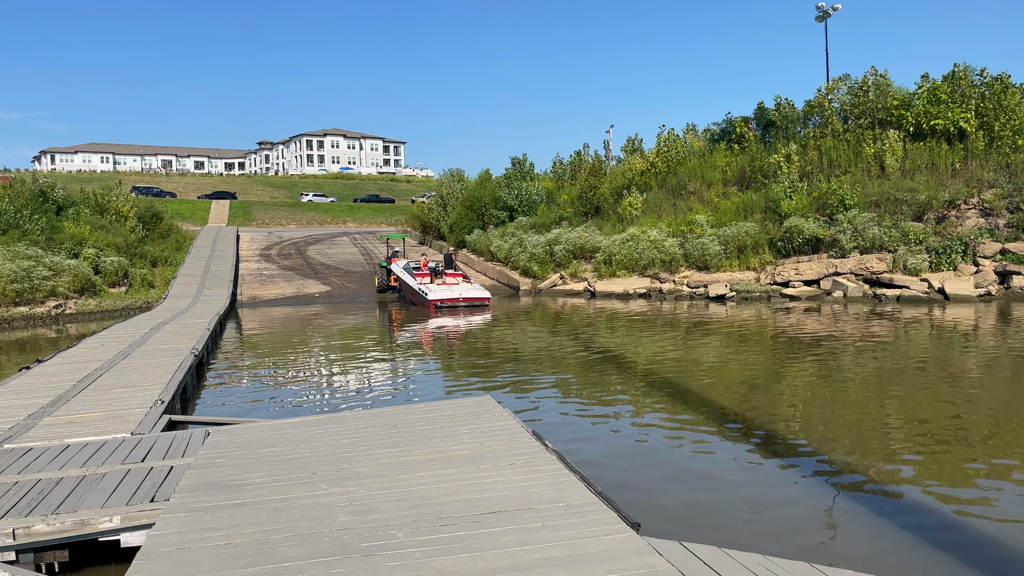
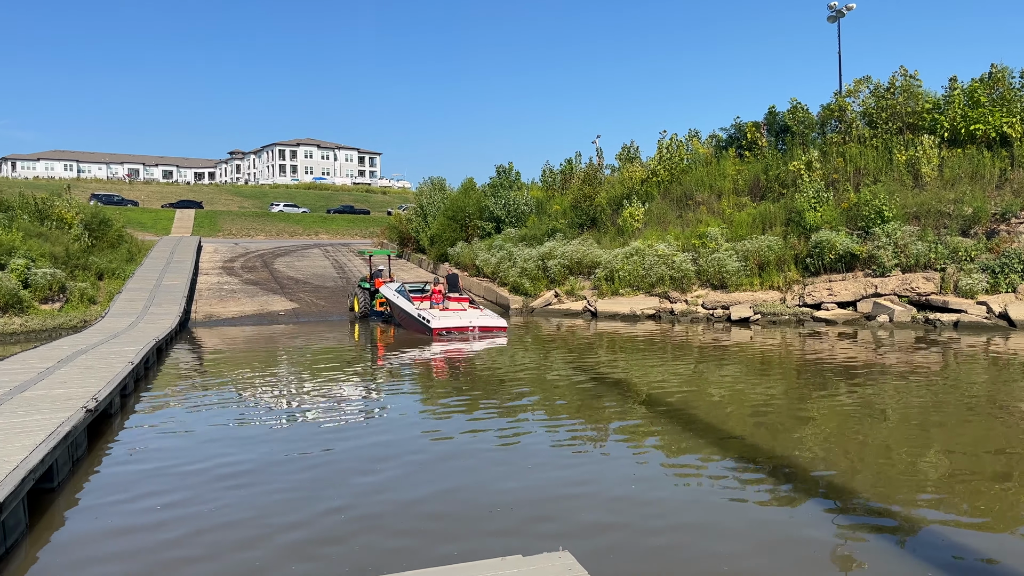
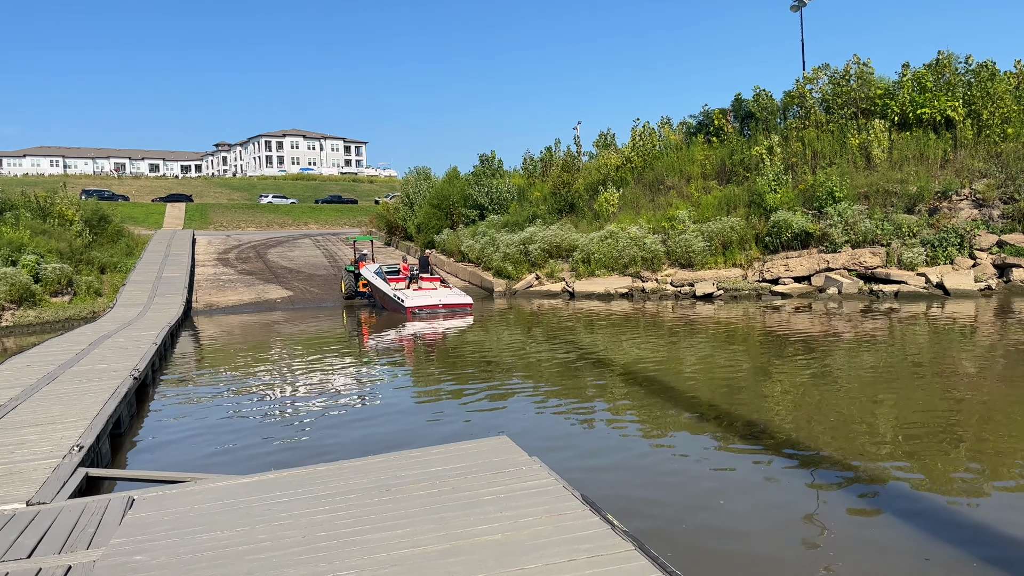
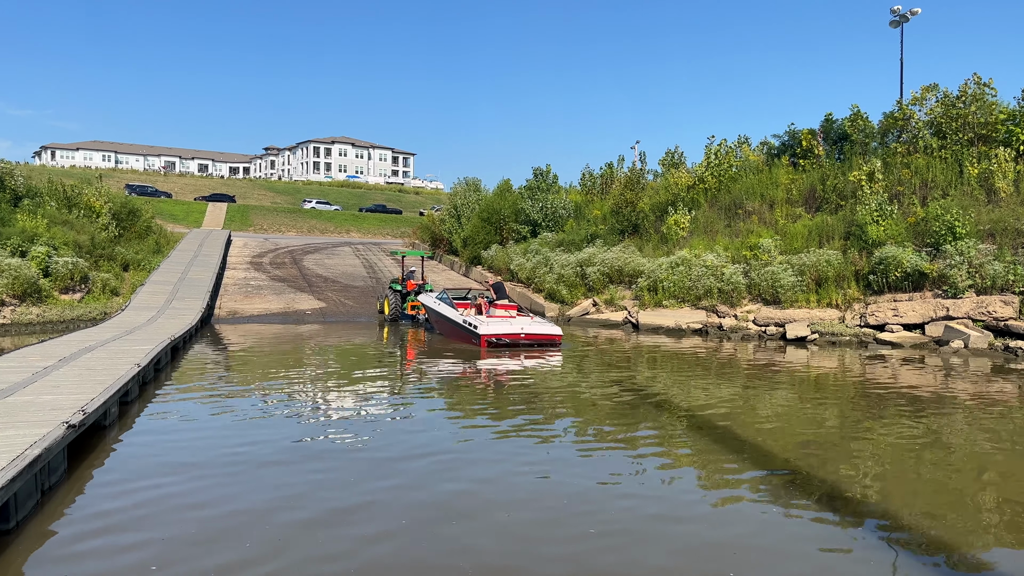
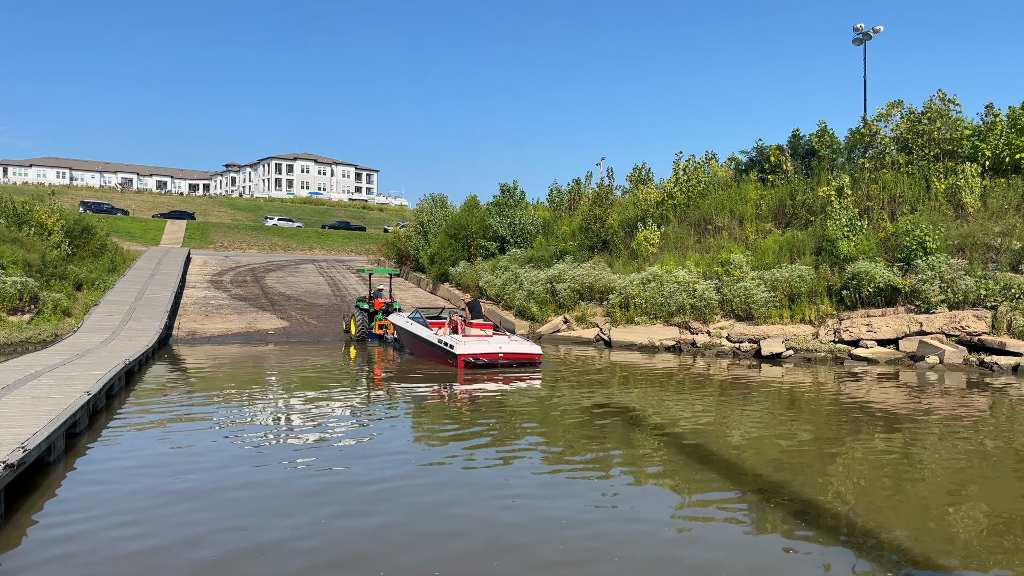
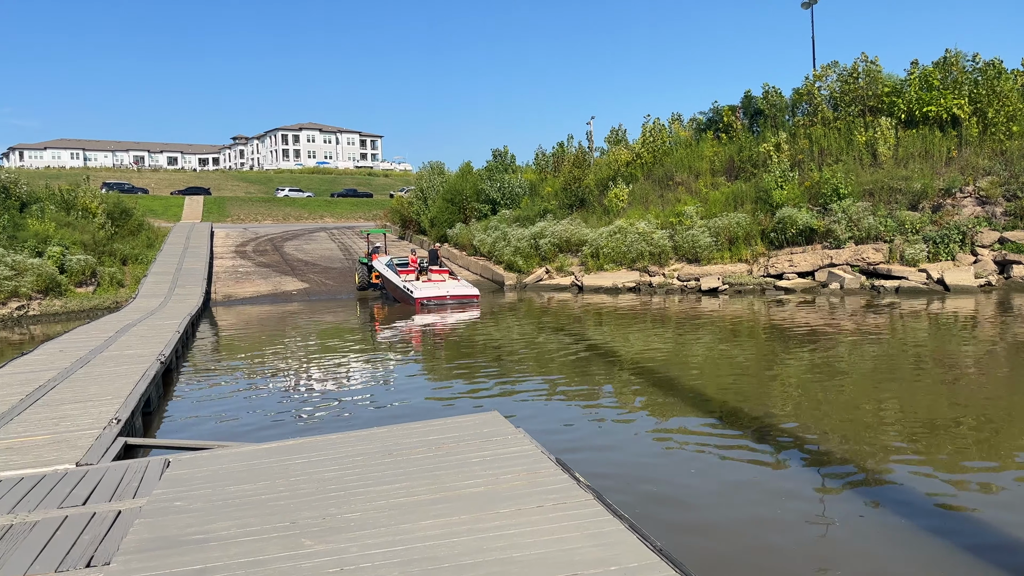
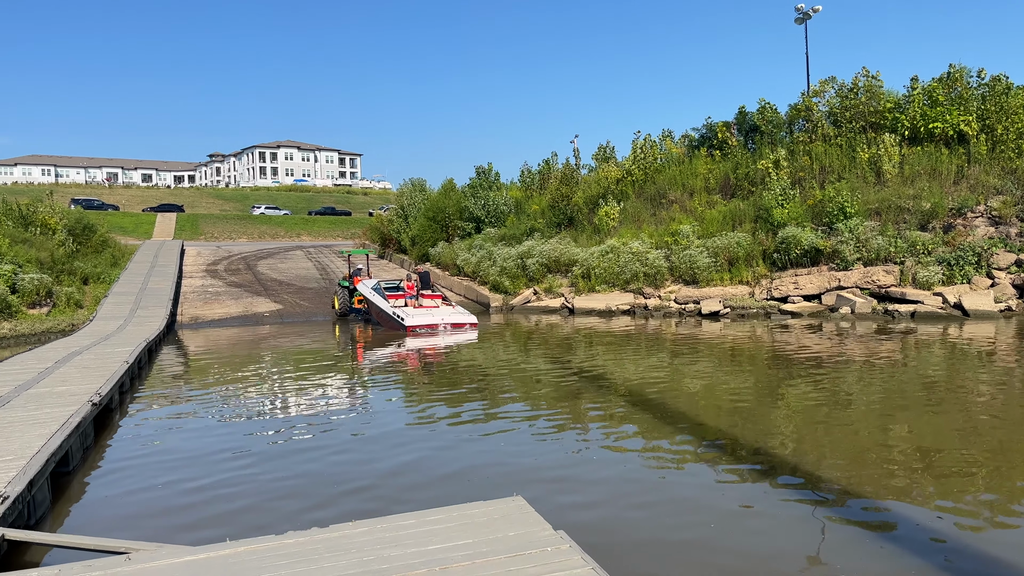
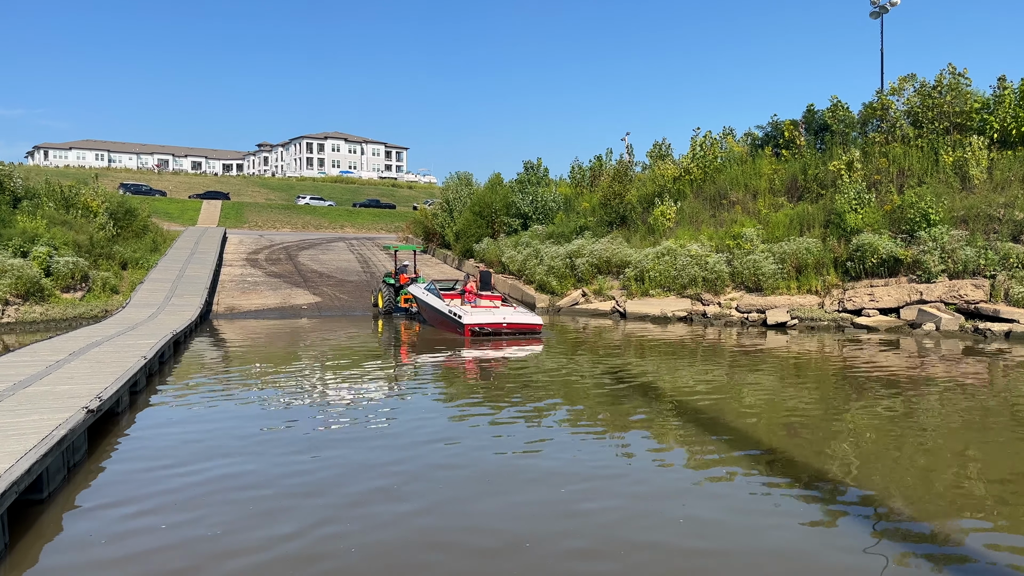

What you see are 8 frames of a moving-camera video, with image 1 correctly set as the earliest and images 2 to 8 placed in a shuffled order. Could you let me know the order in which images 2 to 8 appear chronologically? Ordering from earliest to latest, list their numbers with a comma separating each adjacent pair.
6, 3, 7, 2, 8, 4, 5
